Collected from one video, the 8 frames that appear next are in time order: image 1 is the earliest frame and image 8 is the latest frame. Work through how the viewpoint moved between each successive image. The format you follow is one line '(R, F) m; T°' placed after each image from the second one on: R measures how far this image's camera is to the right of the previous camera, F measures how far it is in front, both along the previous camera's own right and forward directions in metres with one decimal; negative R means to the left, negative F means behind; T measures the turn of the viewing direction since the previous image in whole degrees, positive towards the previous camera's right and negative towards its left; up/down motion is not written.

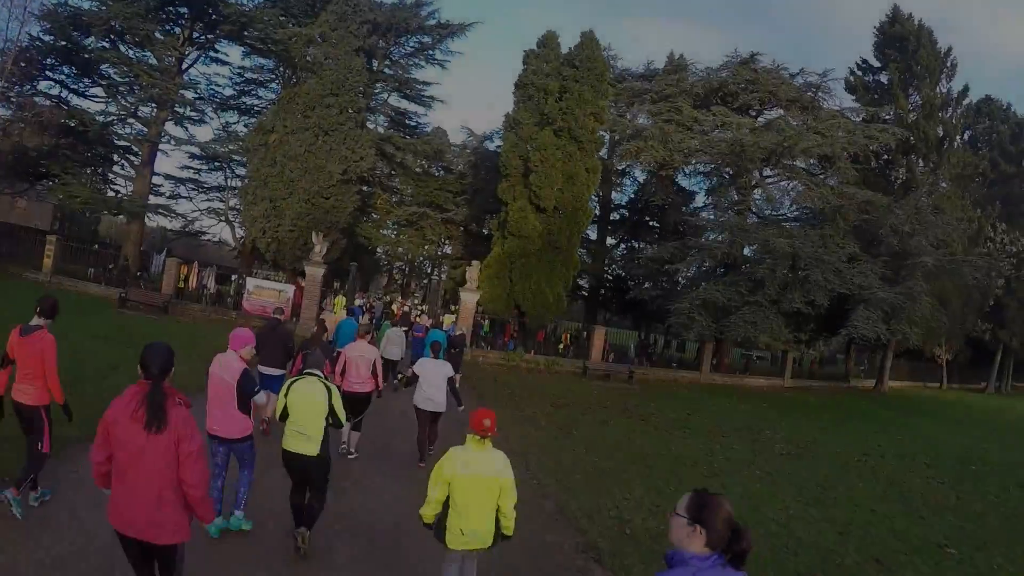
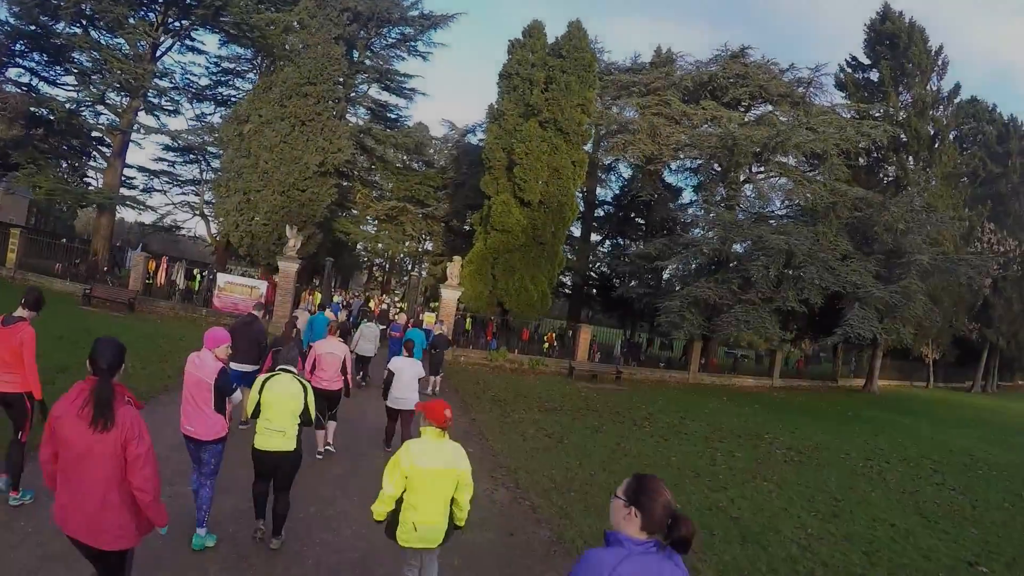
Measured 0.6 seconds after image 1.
(0.0, +0.9) m; +1°
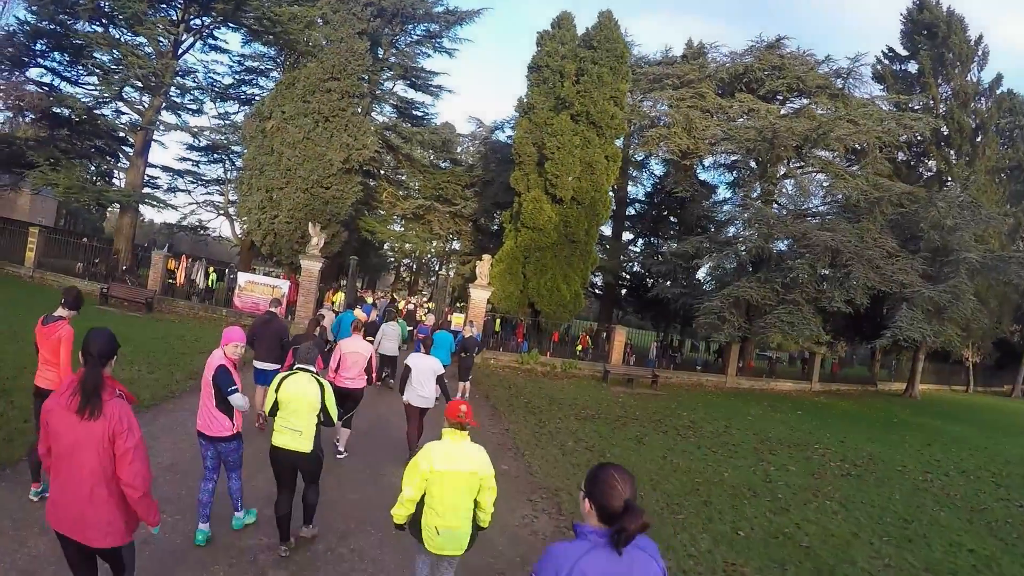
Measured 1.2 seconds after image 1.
(-0.2, +0.9) m; -2°
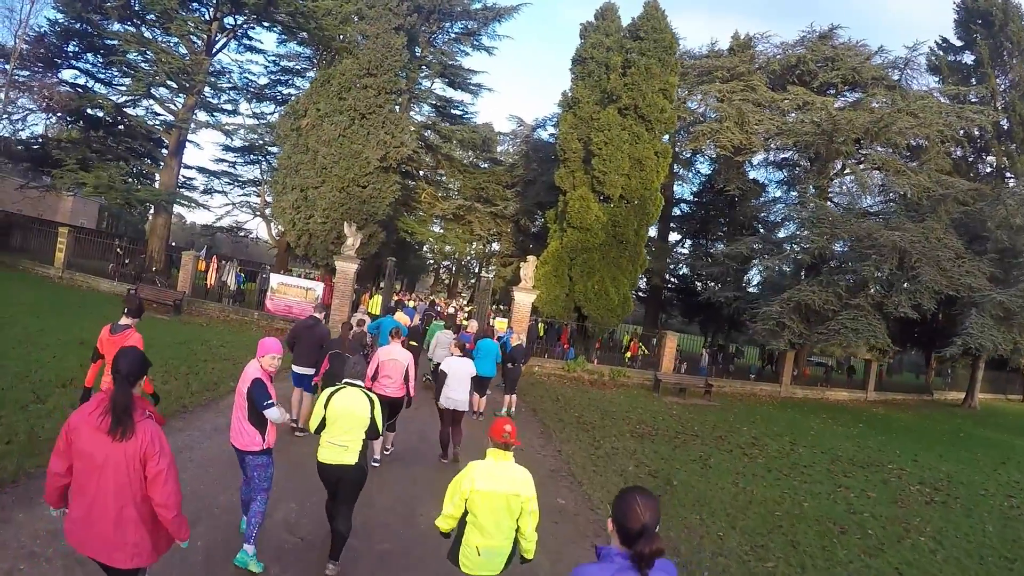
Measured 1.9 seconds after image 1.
(-0.3, +1.0) m; -3°
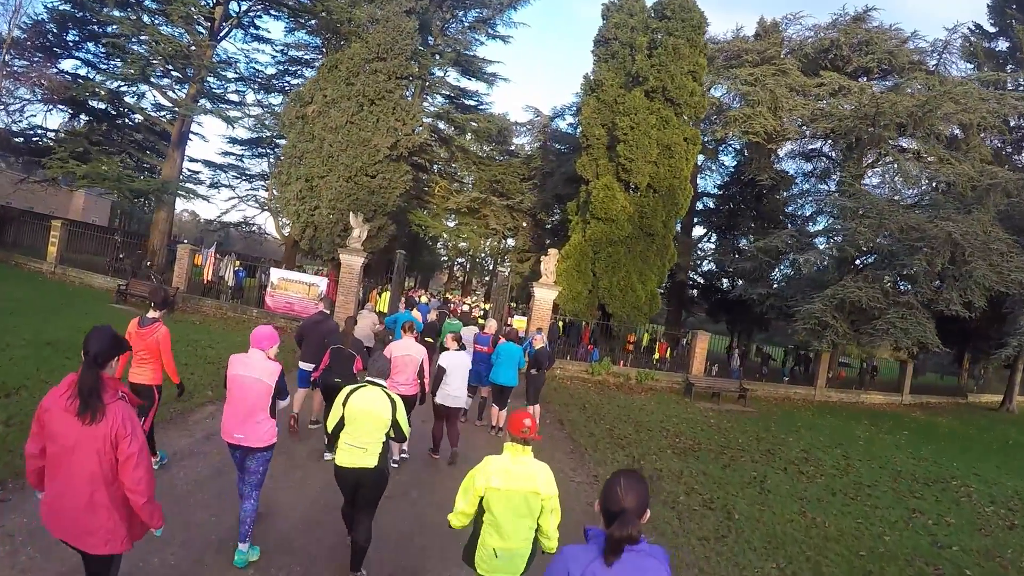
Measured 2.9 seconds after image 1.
(-0.2, +1.4) m; -1°
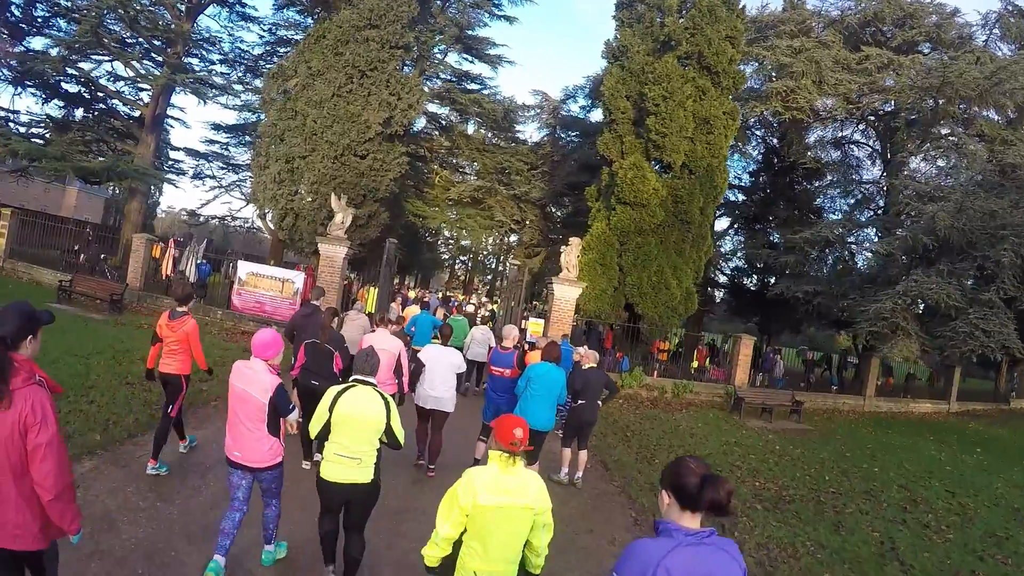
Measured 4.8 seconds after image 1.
(-0.2, +2.7) m; 0°
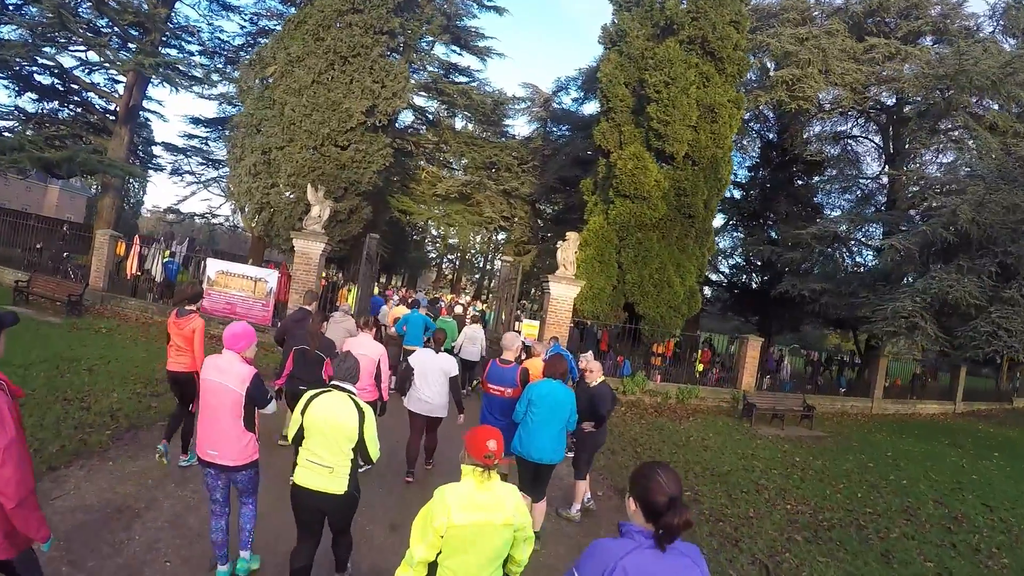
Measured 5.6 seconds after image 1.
(0.0, +1.0) m; +1°
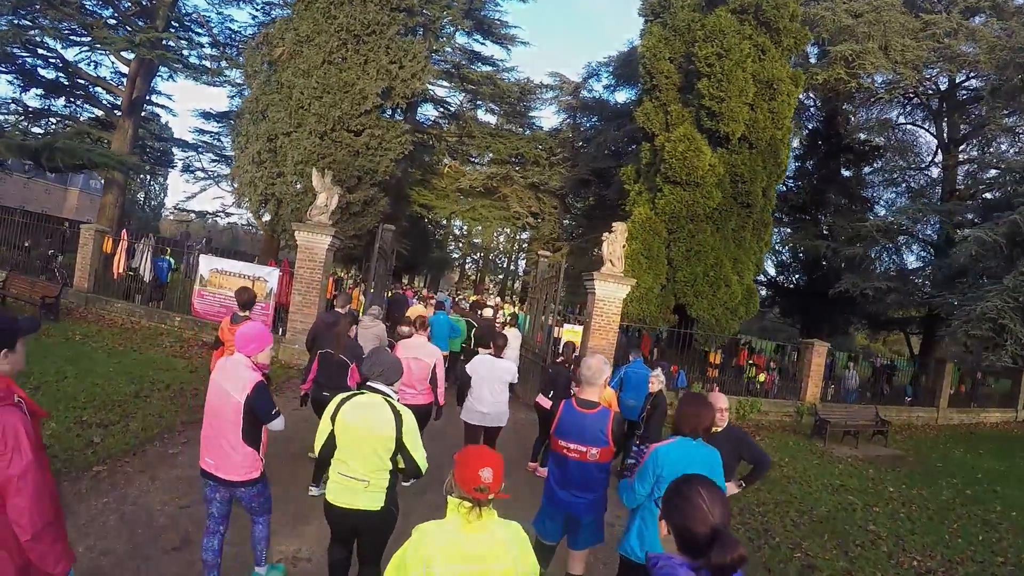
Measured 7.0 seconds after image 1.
(-0.3, +1.7) m; -2°
